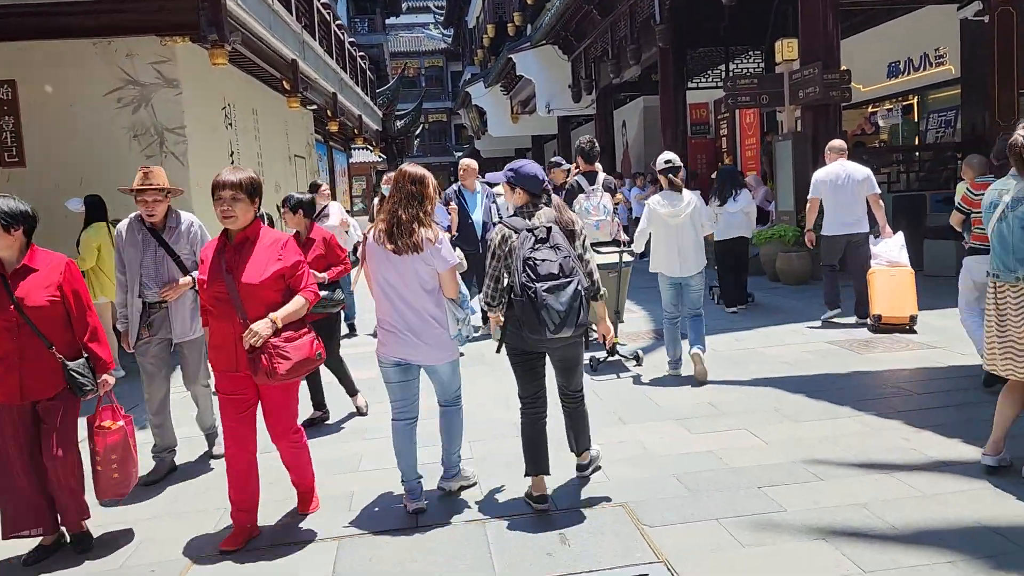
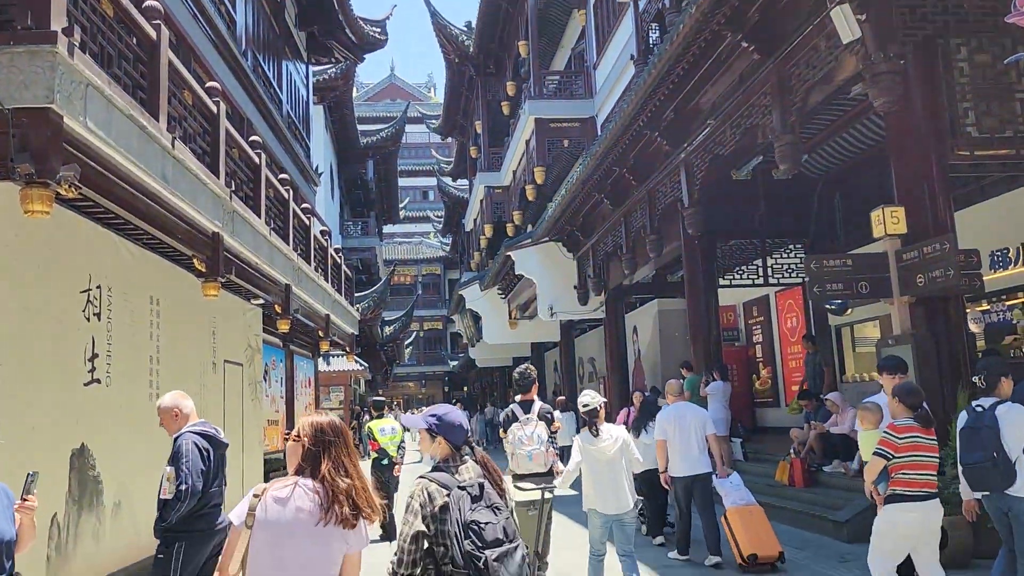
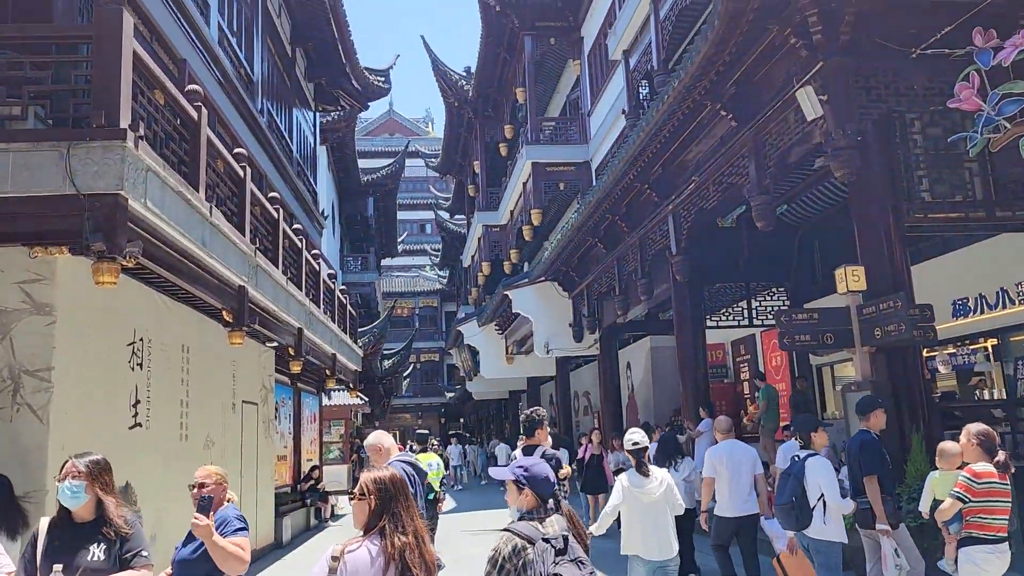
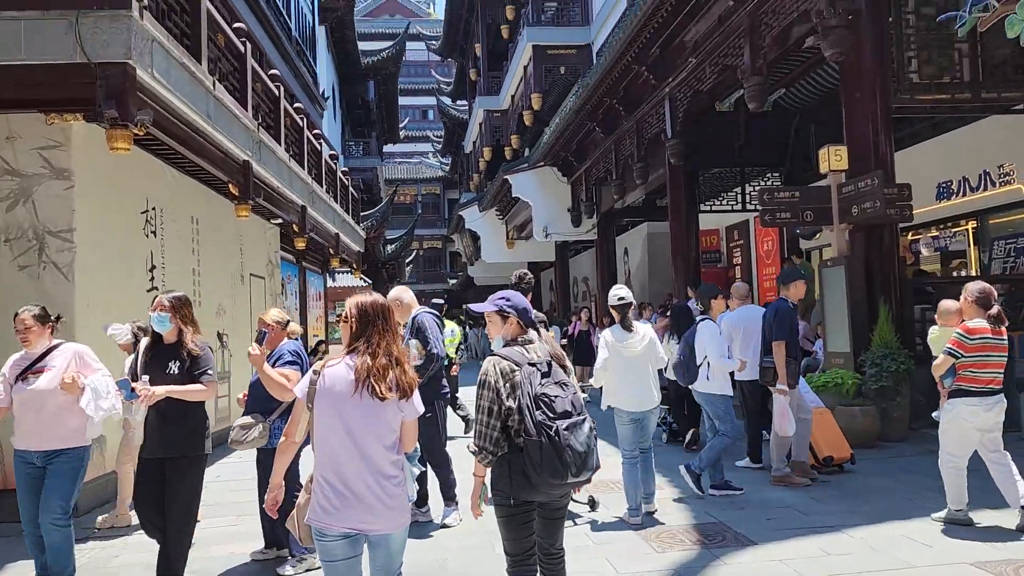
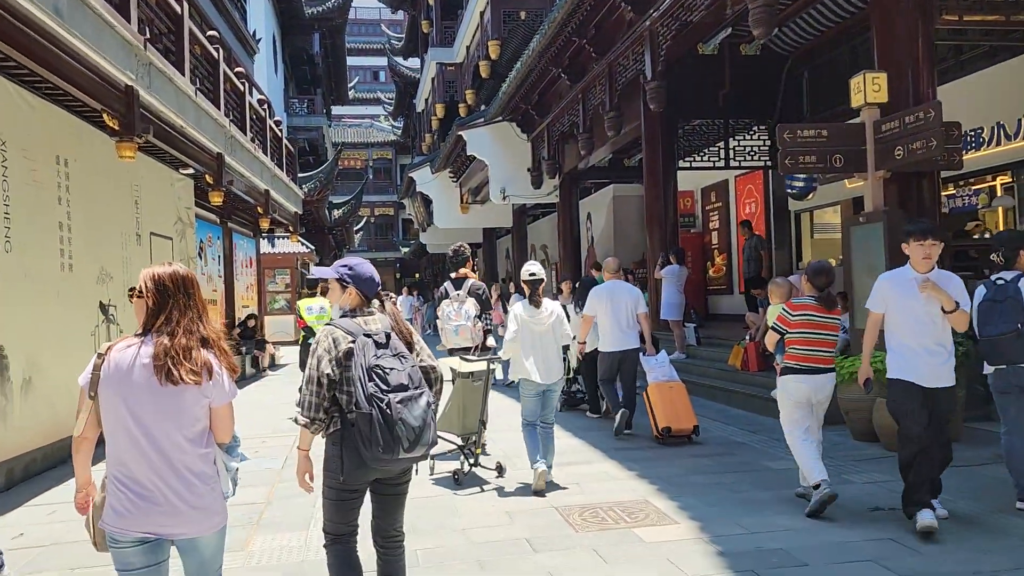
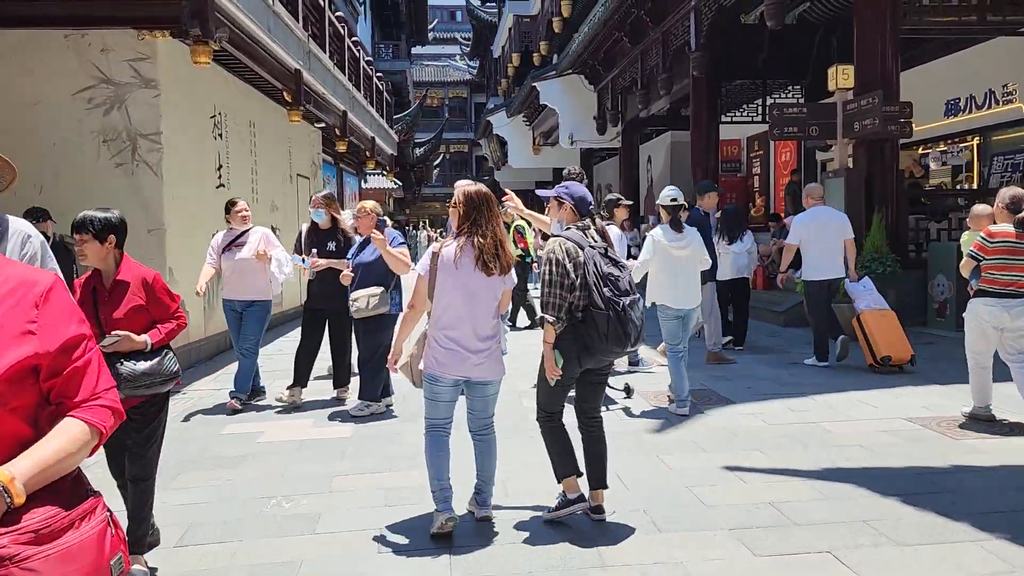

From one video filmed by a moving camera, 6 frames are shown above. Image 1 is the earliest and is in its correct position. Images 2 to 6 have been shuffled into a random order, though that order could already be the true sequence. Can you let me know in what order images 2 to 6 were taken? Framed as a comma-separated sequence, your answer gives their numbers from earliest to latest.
6, 4, 3, 2, 5
